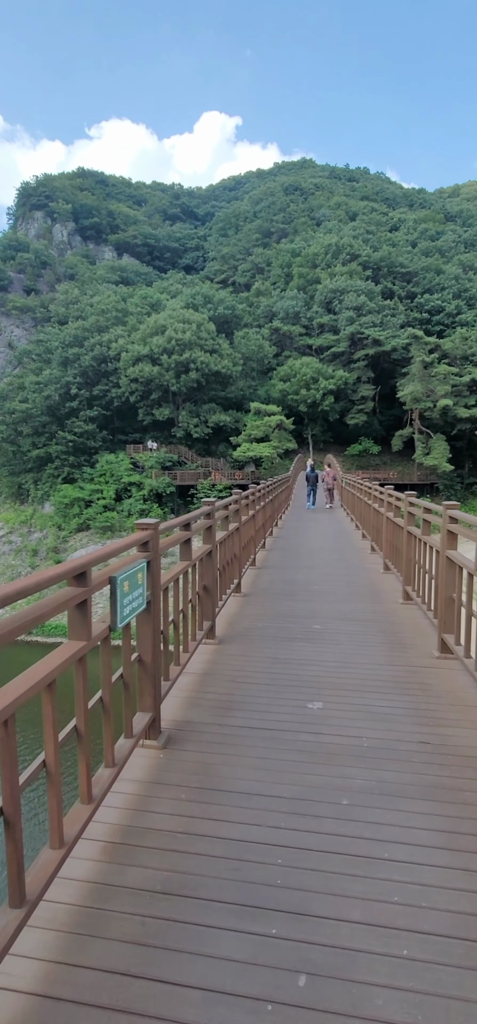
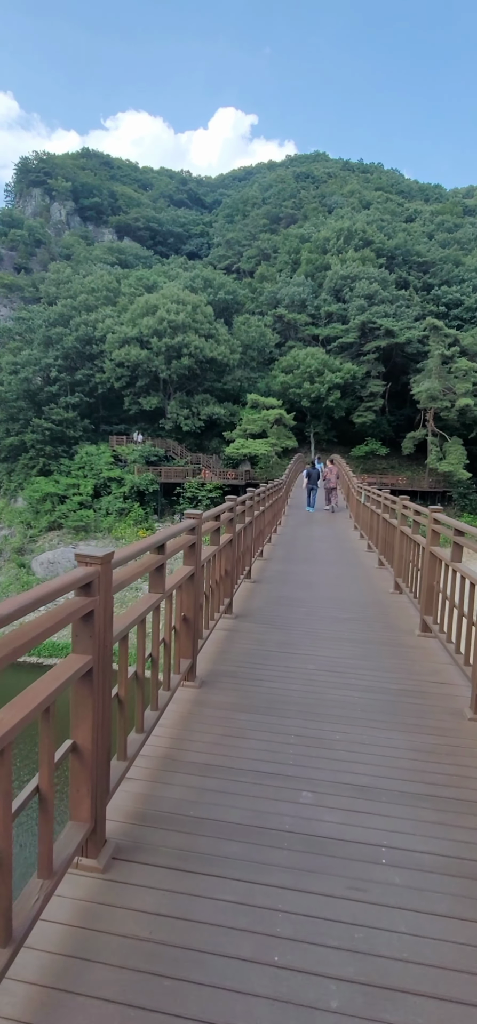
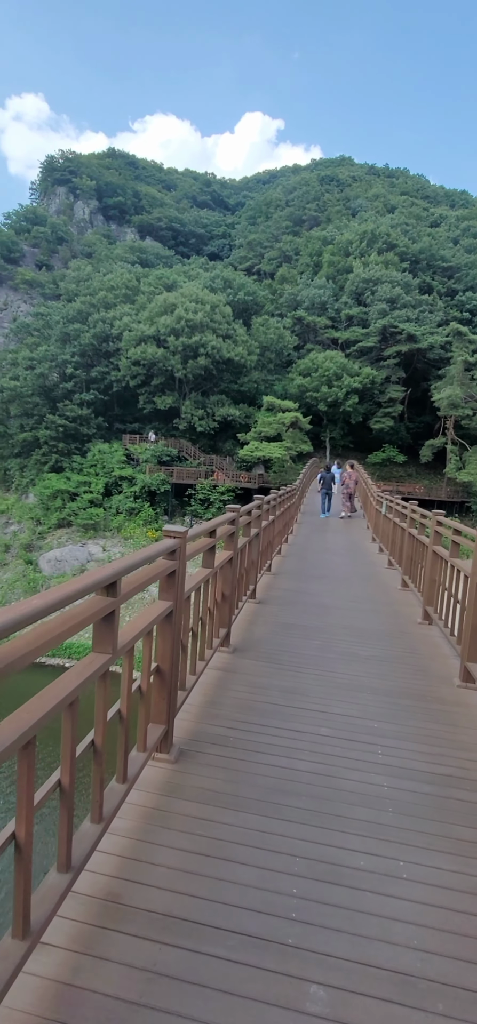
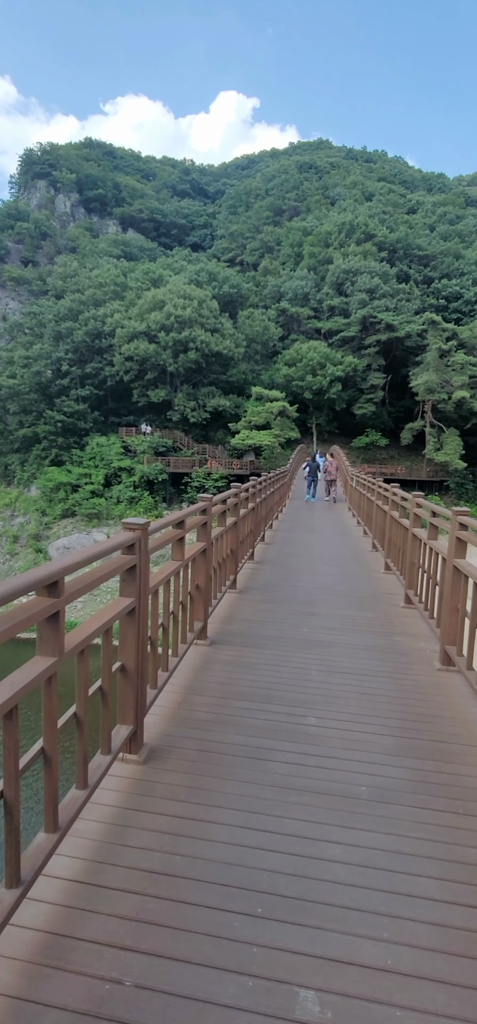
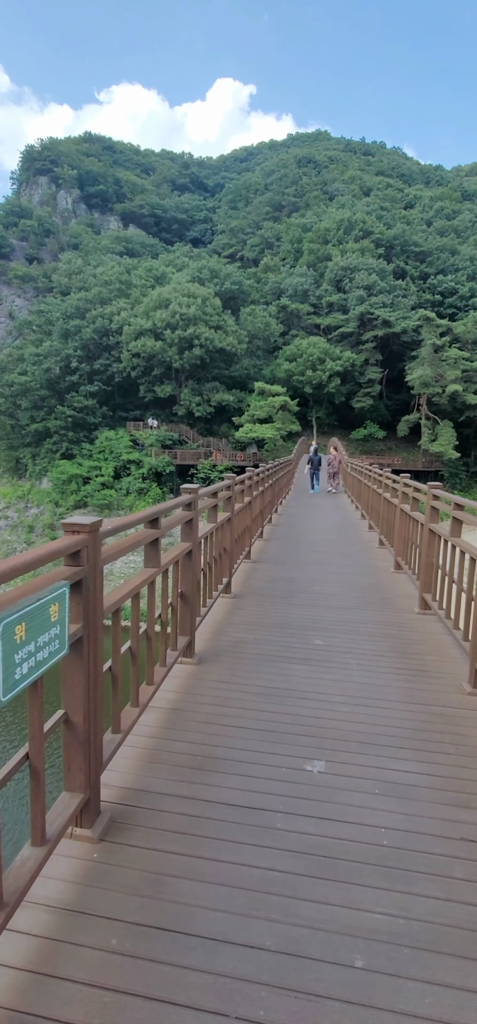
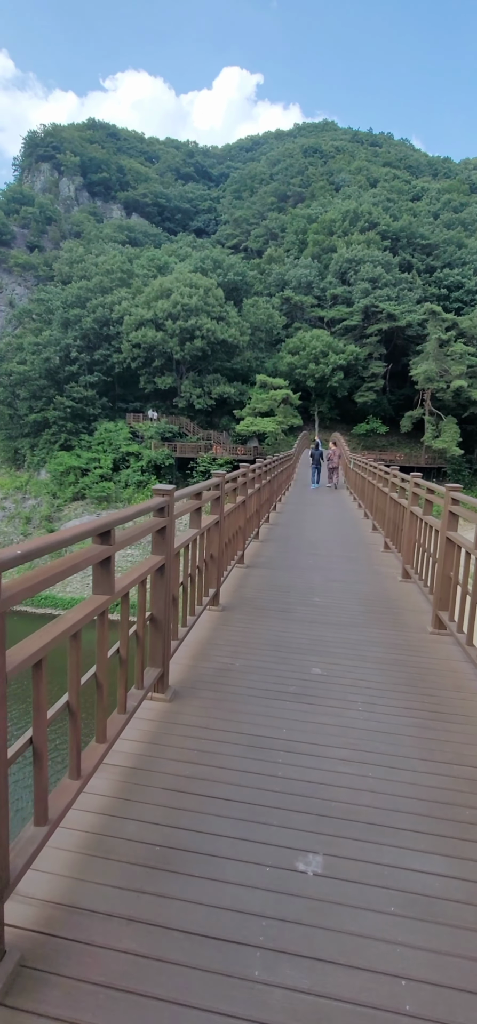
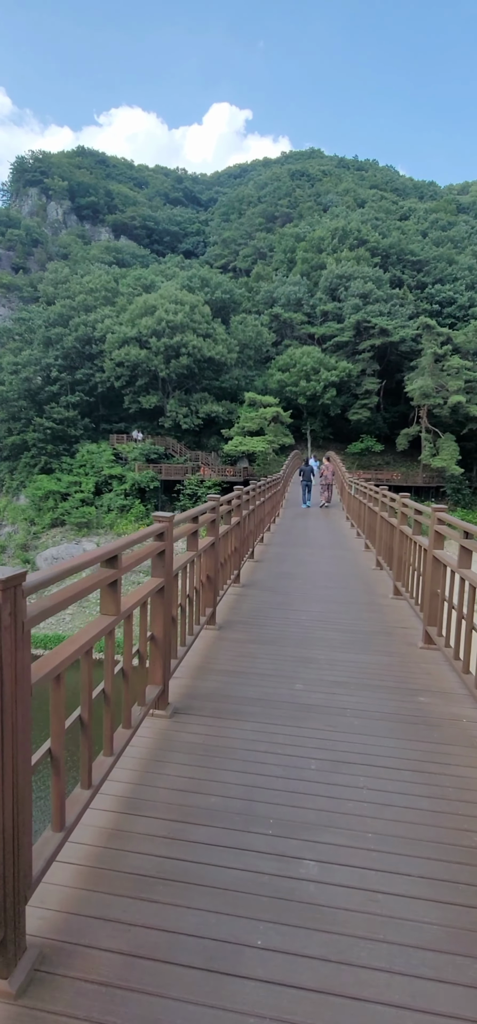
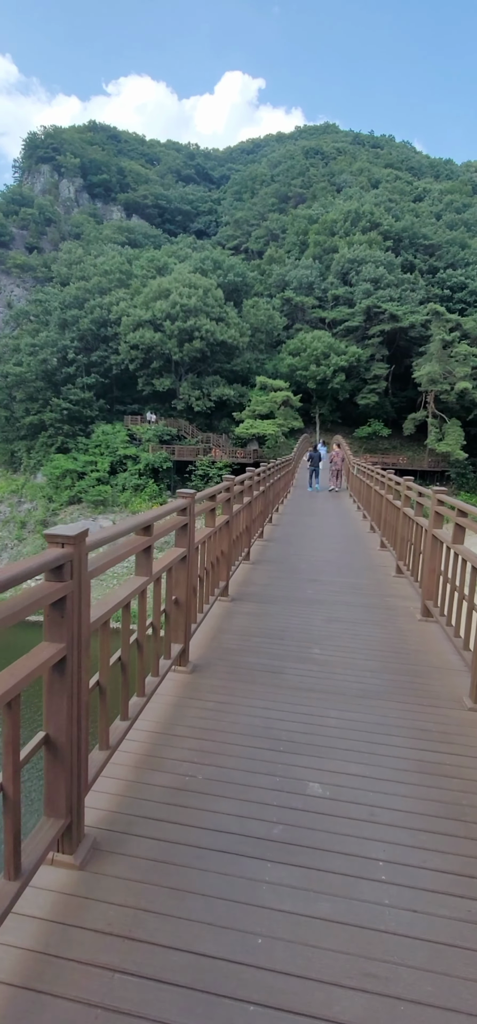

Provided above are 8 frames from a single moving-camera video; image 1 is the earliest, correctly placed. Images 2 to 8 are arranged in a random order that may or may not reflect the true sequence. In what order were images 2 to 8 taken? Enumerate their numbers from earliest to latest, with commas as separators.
5, 6, 8, 4, 7, 2, 3
